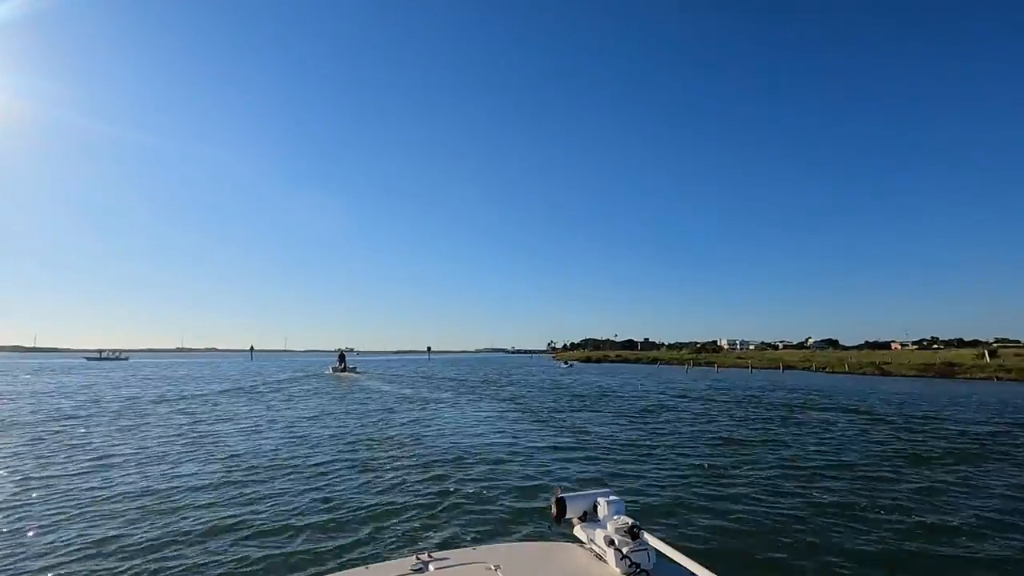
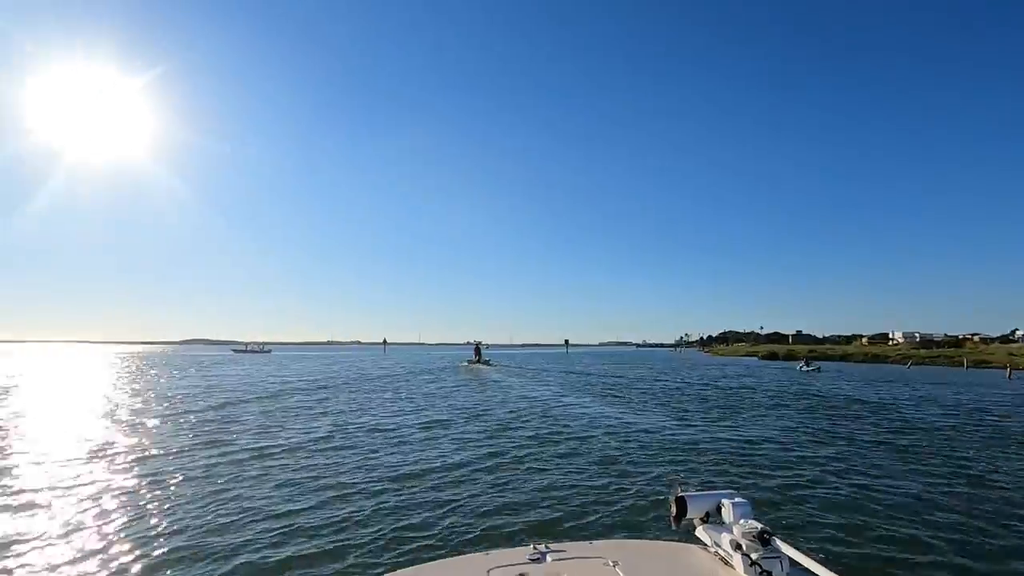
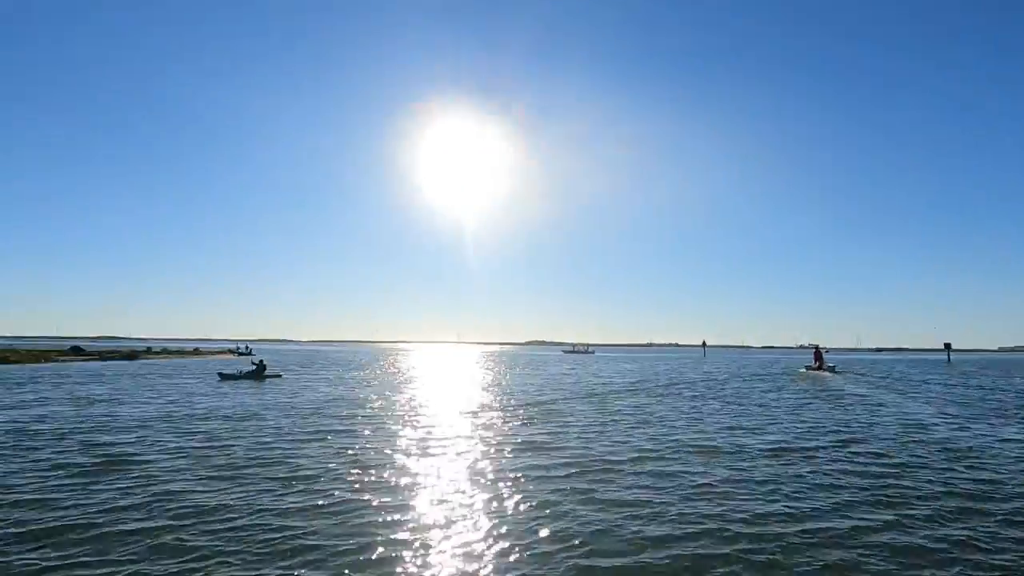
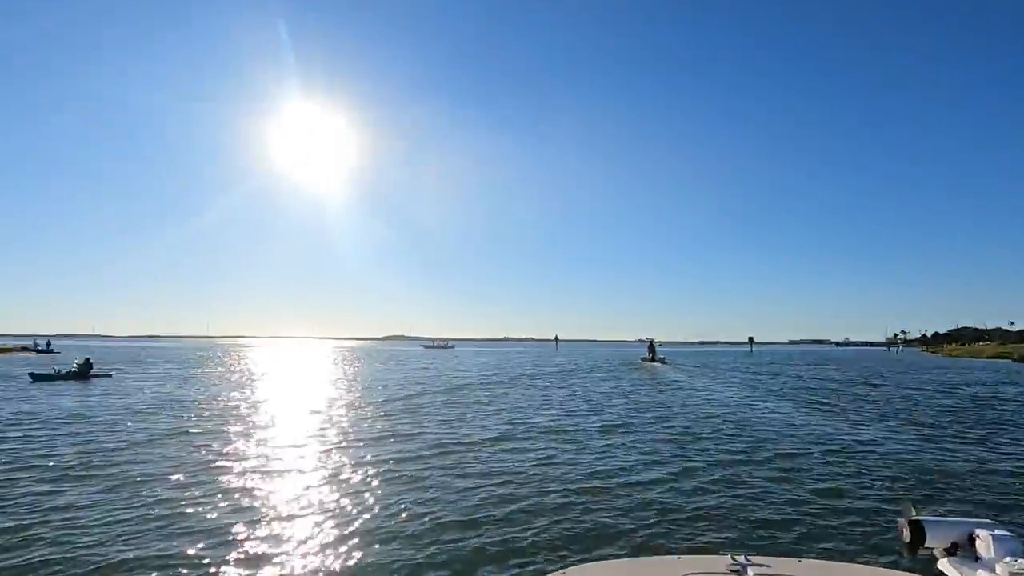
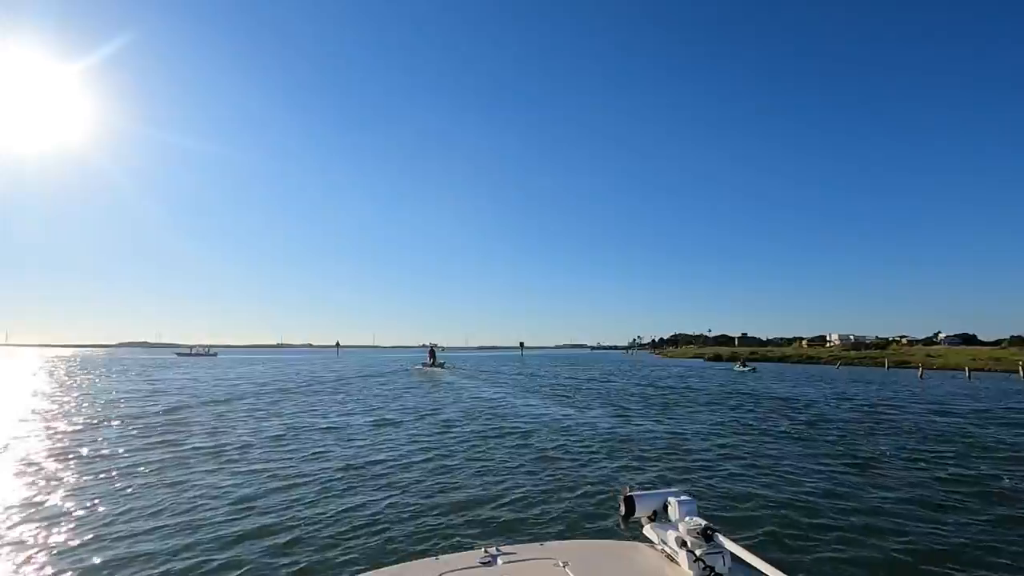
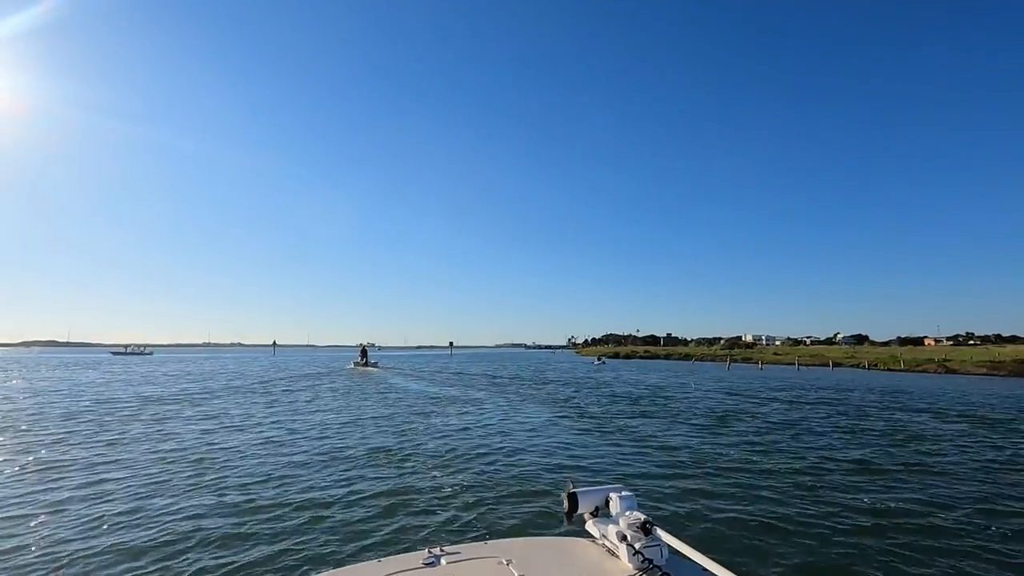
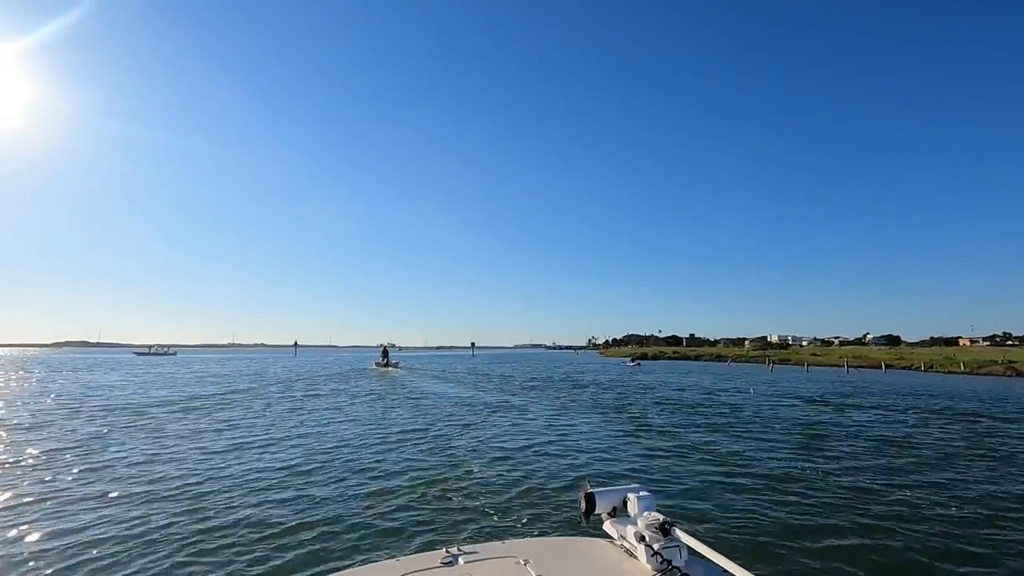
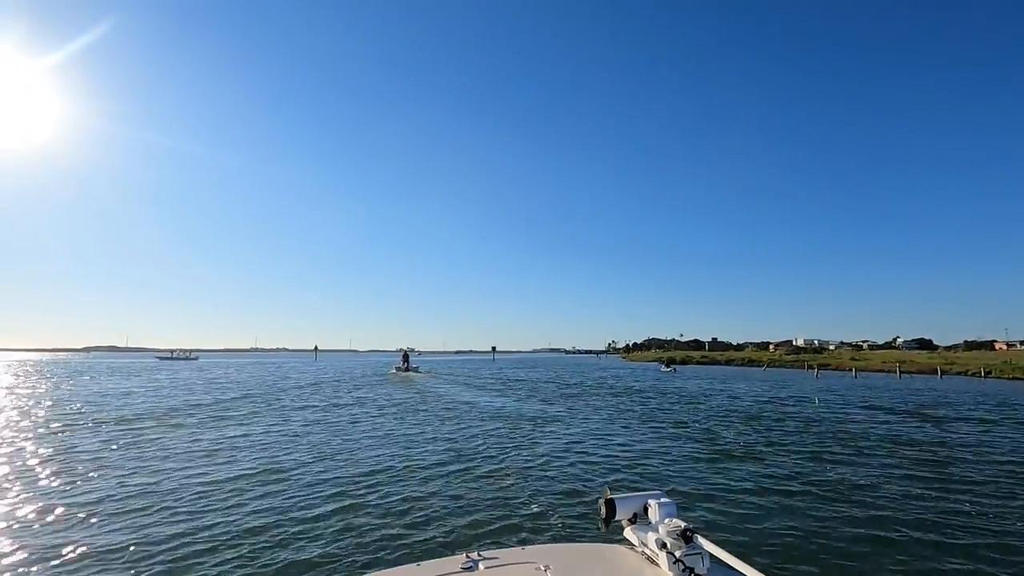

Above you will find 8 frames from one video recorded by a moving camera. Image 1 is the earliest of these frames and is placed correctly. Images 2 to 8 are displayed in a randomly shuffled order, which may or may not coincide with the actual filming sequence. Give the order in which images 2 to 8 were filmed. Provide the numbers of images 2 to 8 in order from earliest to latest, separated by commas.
6, 7, 8, 5, 2, 4, 3
